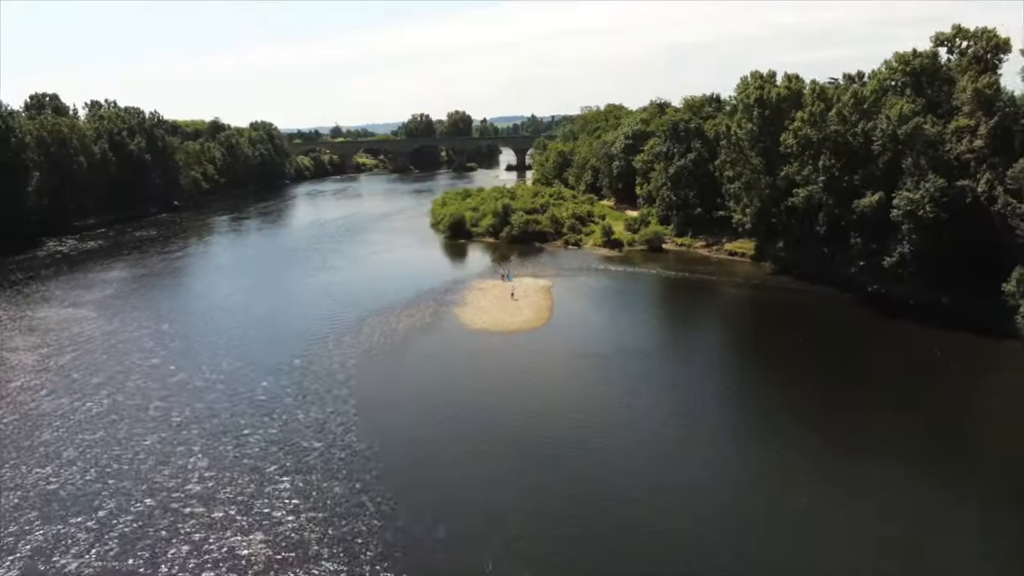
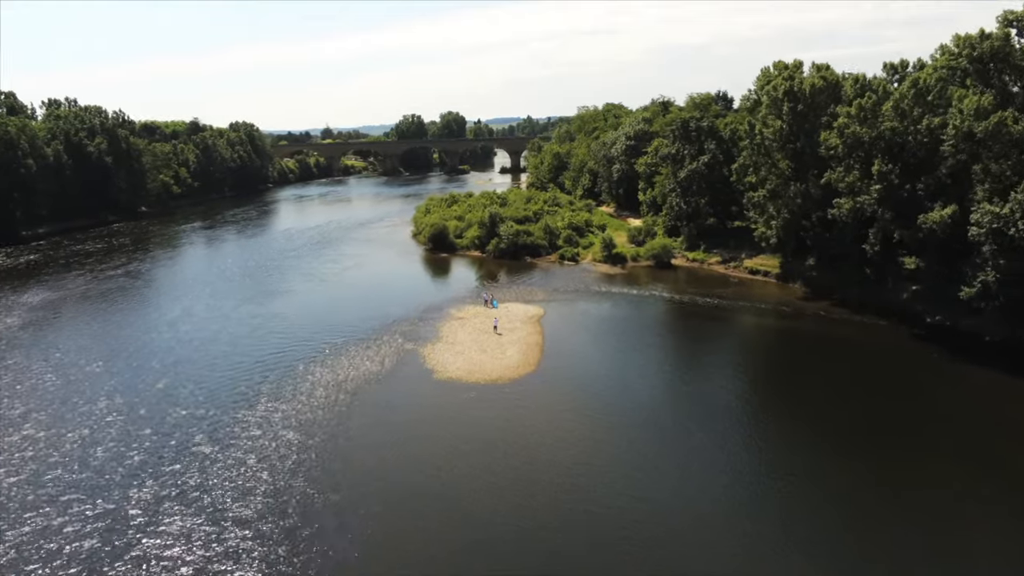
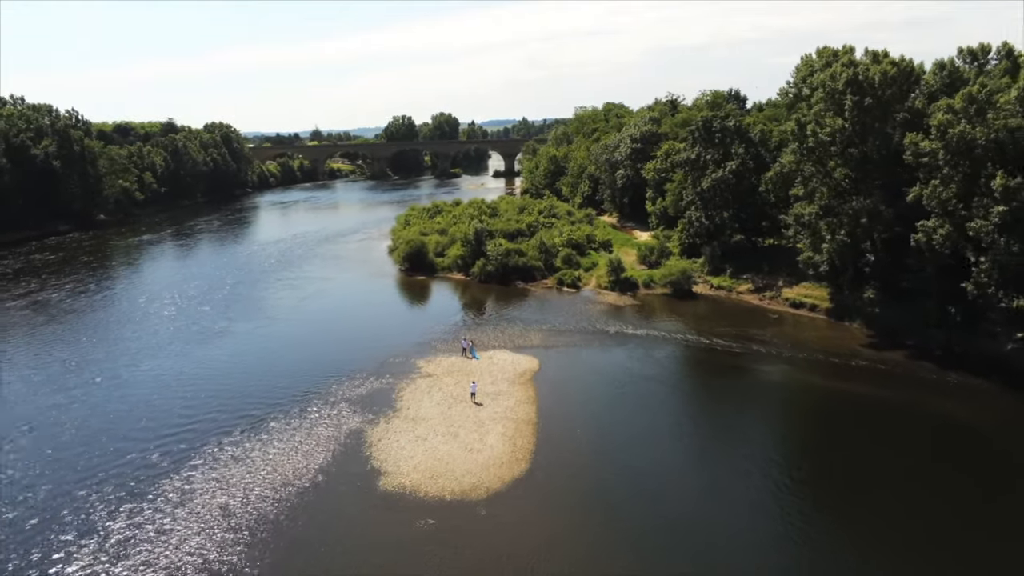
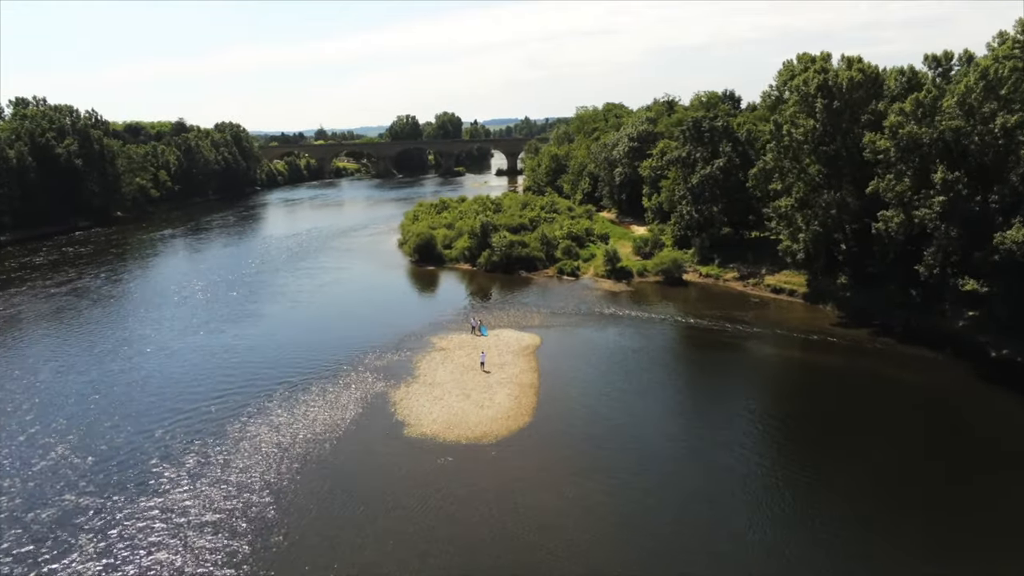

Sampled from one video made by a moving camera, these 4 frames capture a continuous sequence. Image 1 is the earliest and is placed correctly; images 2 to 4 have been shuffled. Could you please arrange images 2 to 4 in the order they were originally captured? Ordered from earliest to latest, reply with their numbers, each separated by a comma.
2, 4, 3
